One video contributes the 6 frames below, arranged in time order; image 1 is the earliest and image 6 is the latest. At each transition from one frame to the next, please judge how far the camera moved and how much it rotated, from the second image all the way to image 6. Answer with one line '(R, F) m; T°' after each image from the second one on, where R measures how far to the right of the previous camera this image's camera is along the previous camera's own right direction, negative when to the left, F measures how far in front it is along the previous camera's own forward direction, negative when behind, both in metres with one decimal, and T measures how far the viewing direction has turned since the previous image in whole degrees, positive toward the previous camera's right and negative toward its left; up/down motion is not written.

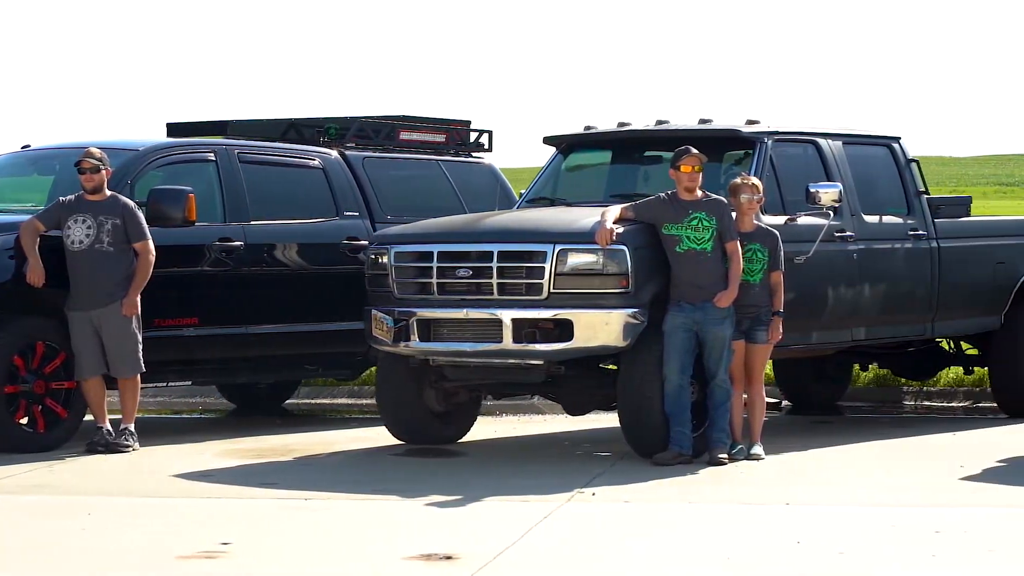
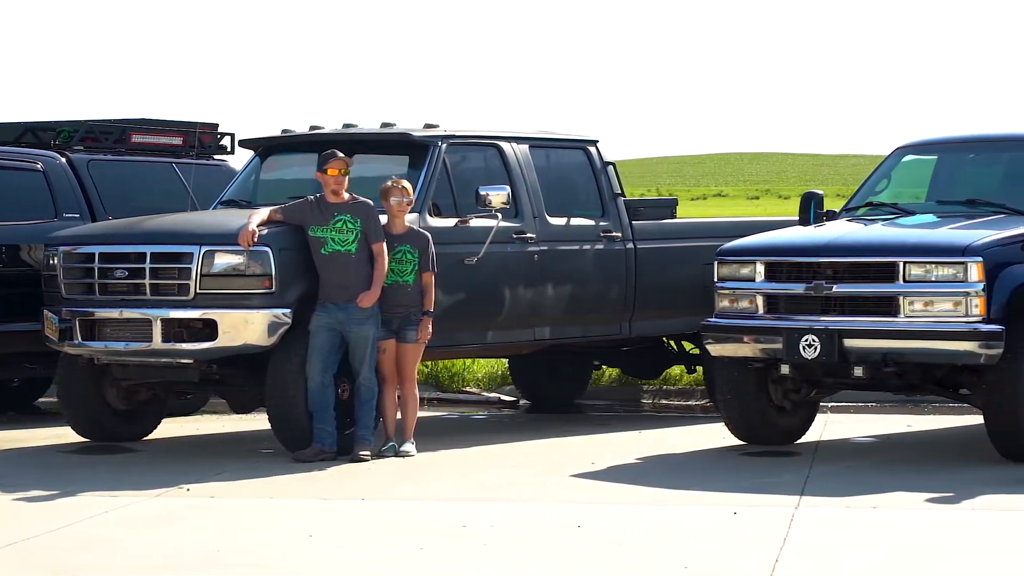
(+1.5, -0.2) m; -1°
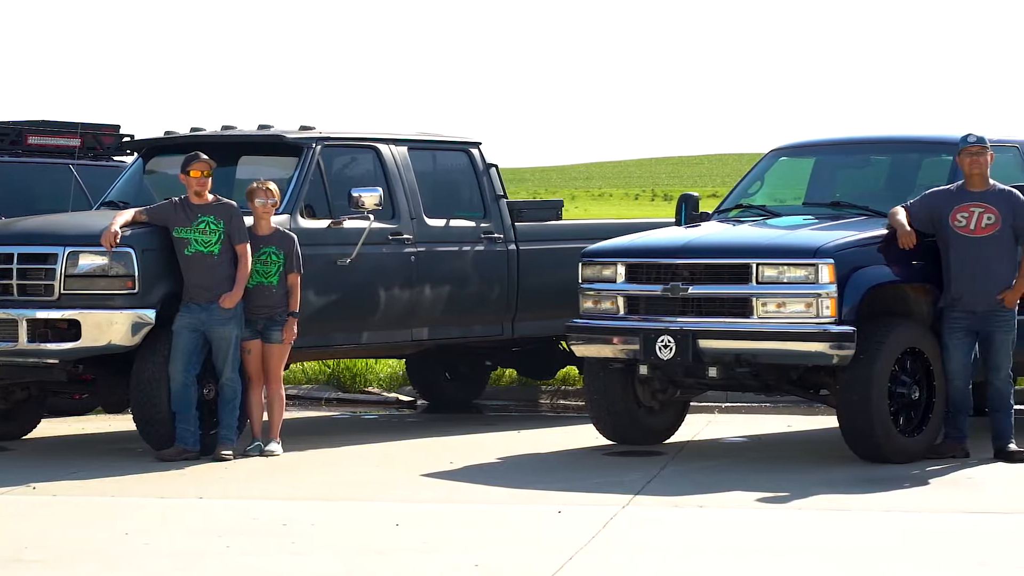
(+0.6, -0.1) m; 0°
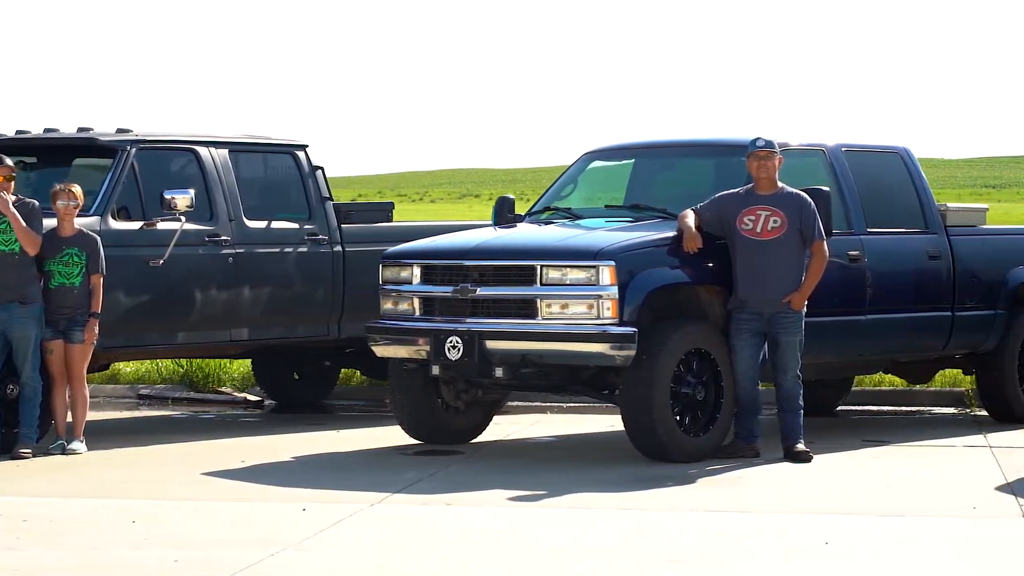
(+0.9, -0.1) m; 0°
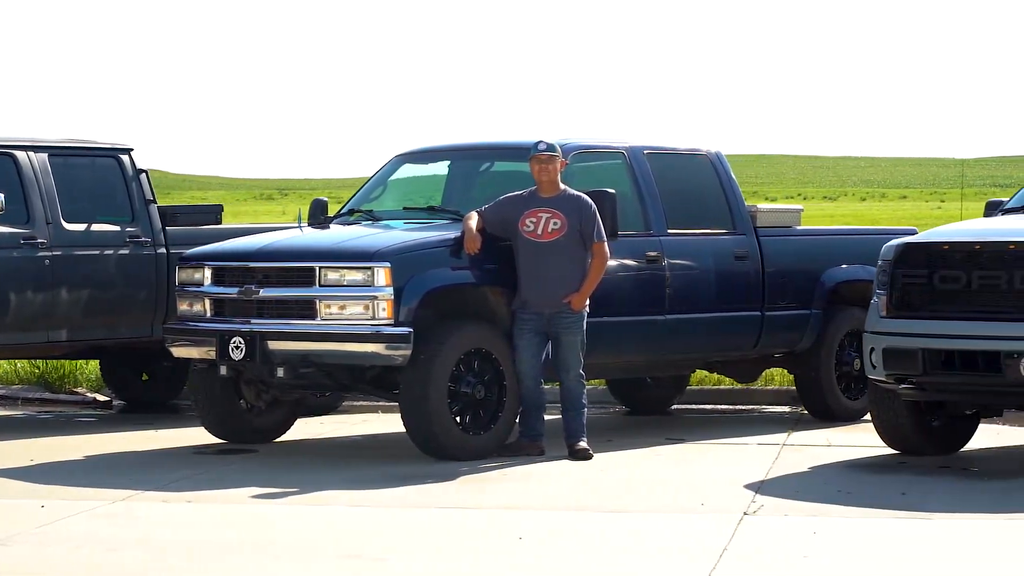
(+1.0, -0.1) m; -1°
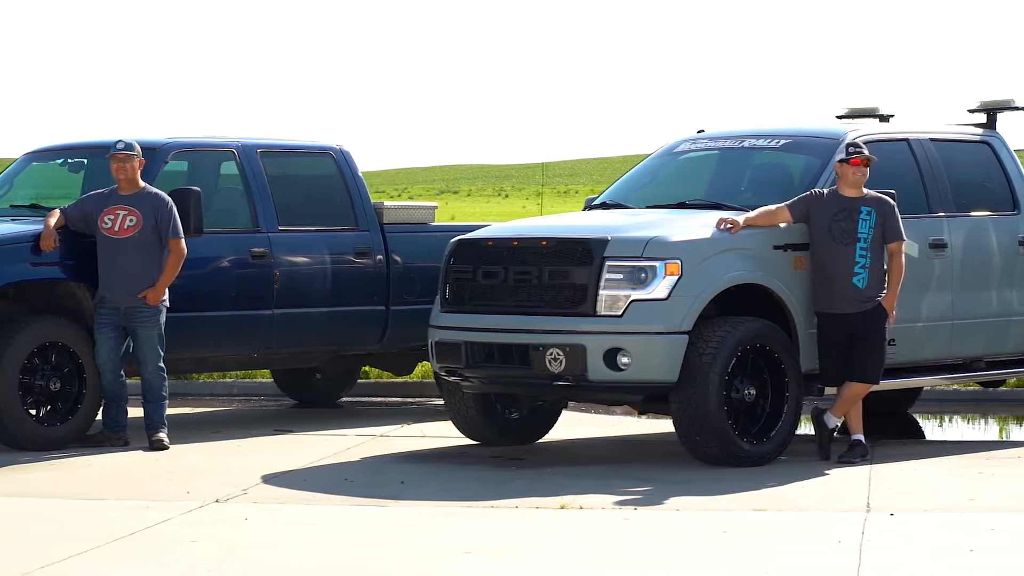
(+1.9, -0.2) m; -1°
